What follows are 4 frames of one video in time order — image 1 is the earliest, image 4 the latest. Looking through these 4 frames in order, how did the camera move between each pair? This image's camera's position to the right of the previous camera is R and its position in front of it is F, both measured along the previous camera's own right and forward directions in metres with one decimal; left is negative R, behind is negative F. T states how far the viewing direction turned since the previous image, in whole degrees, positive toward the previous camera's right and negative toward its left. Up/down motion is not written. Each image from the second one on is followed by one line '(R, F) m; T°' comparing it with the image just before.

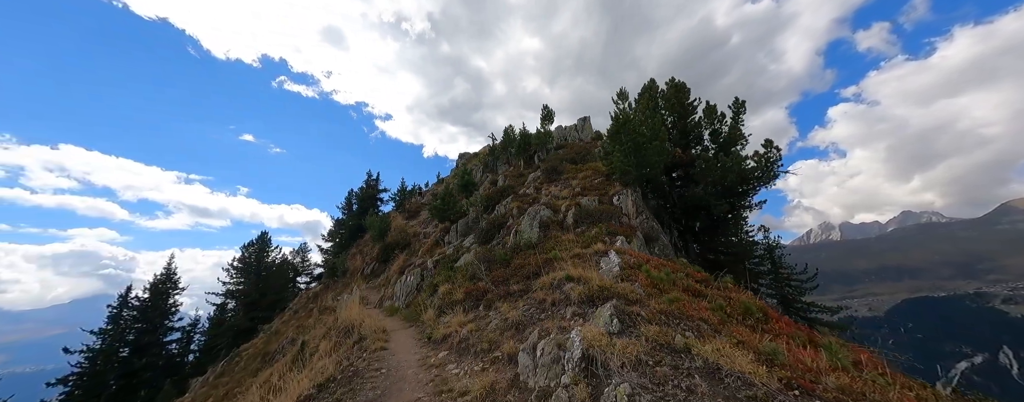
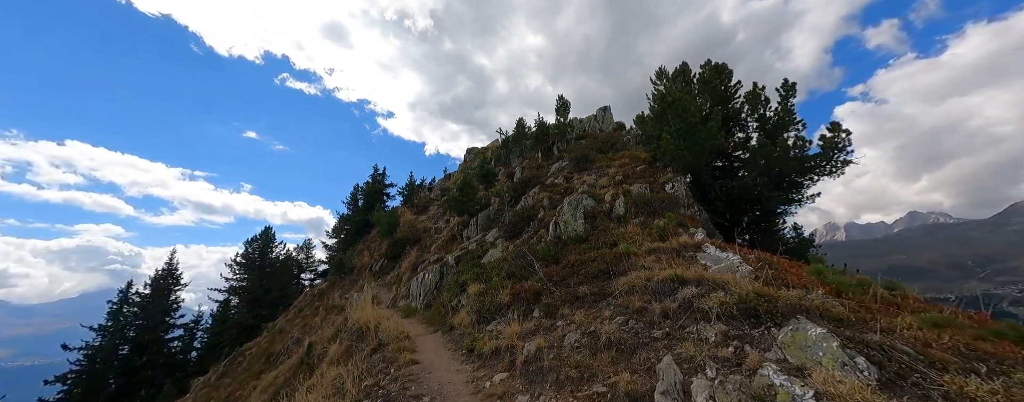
(-1.8, +2.4) m; 0°
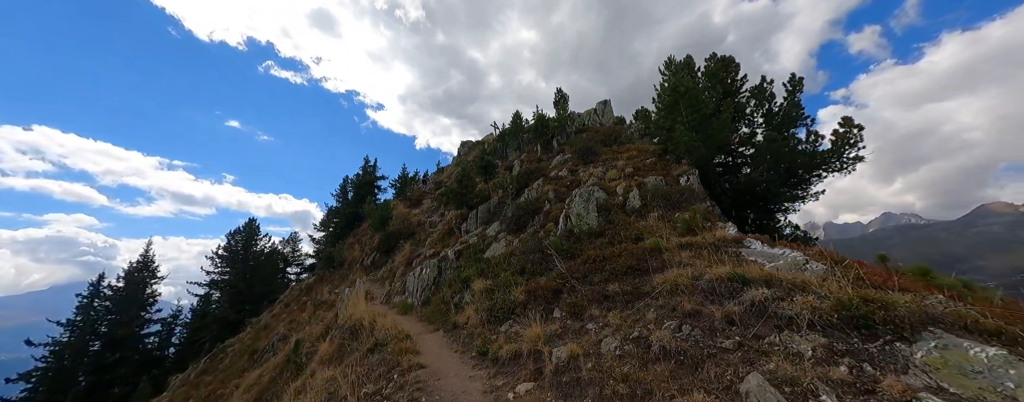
(-0.9, +1.0) m; +2°
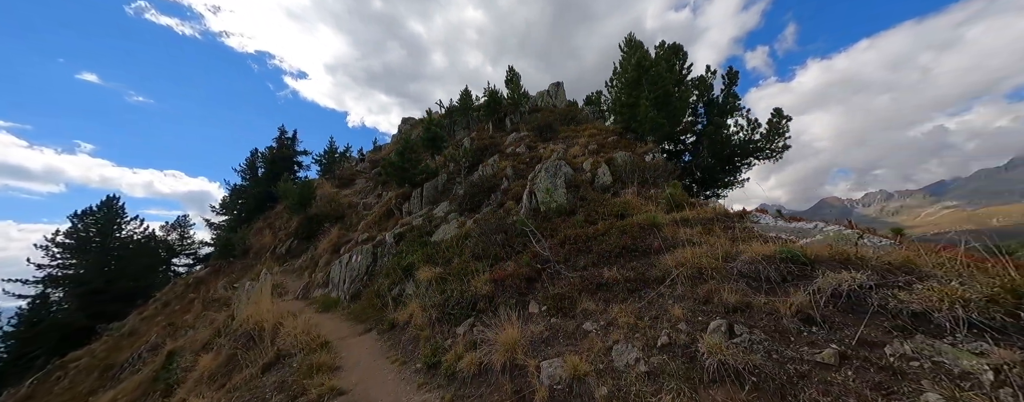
(-0.6, +2.4) m; +12°
